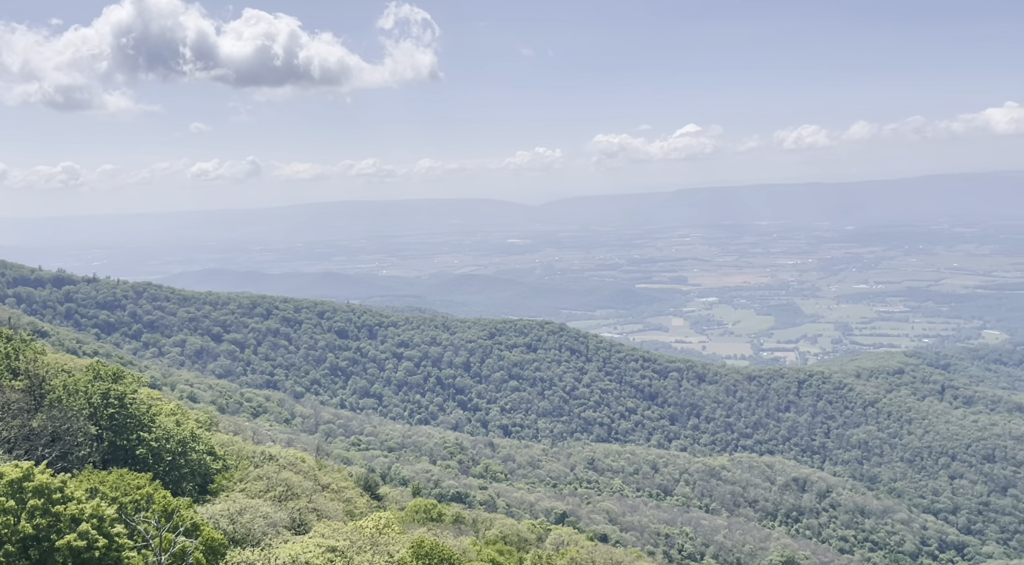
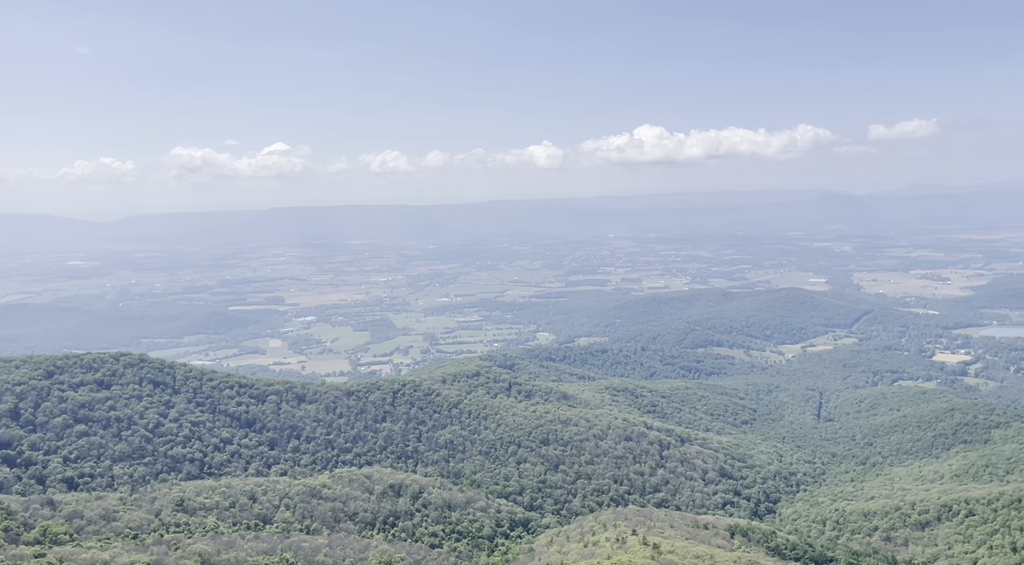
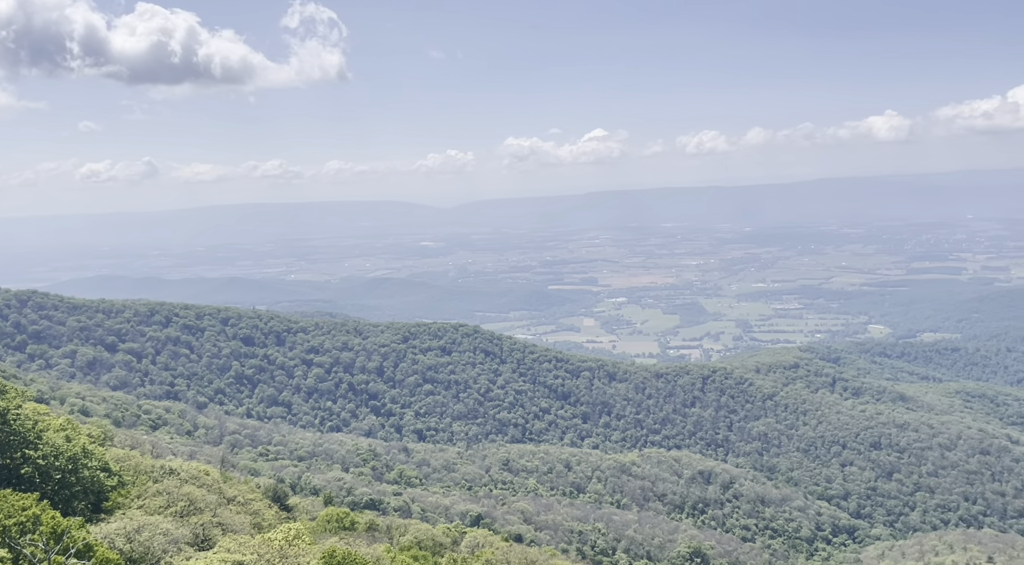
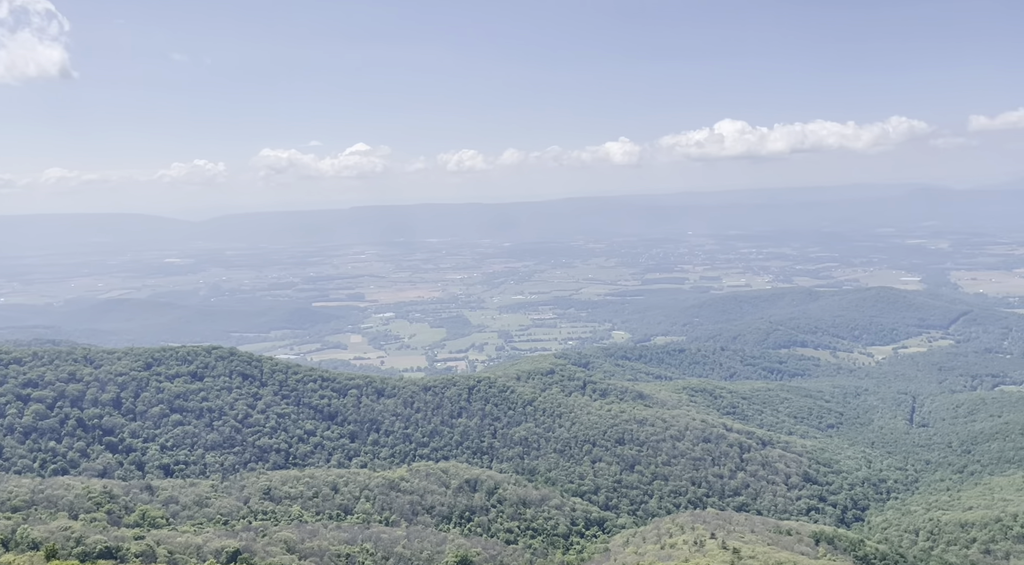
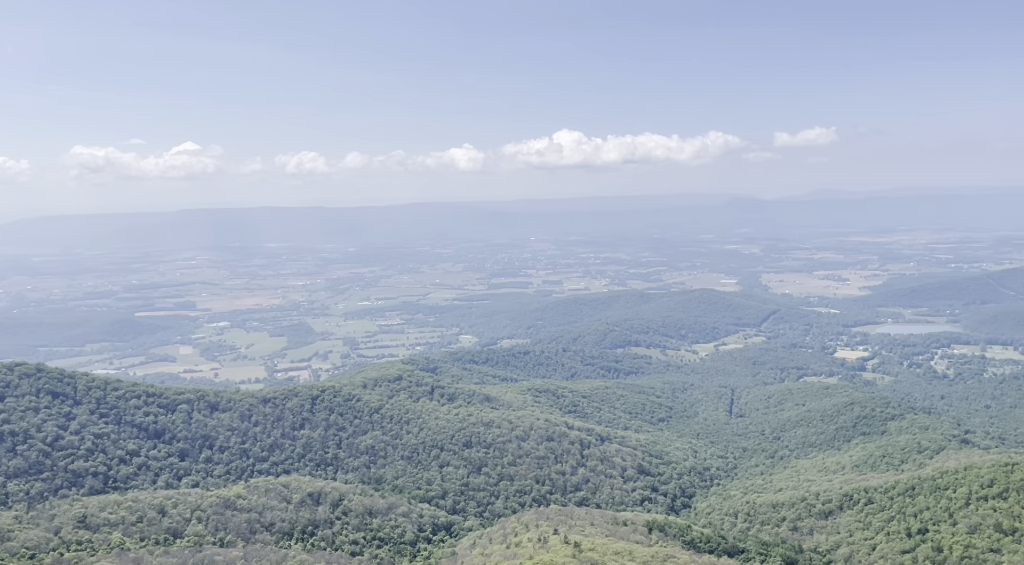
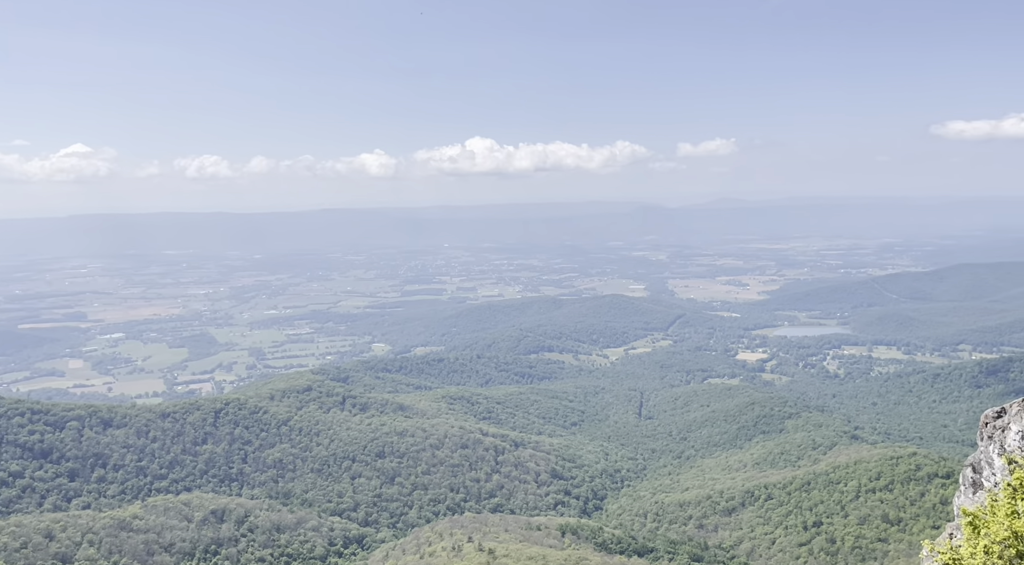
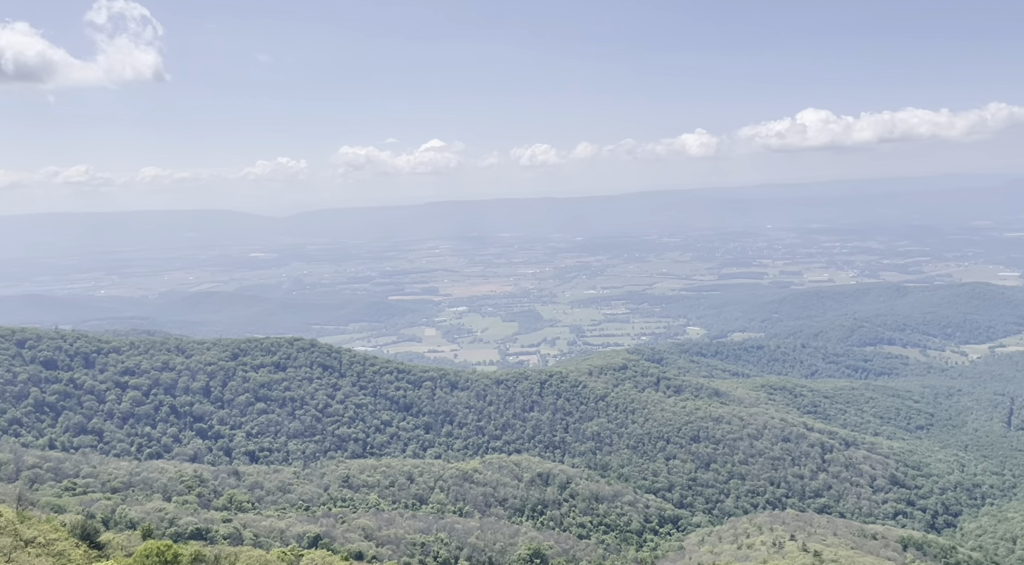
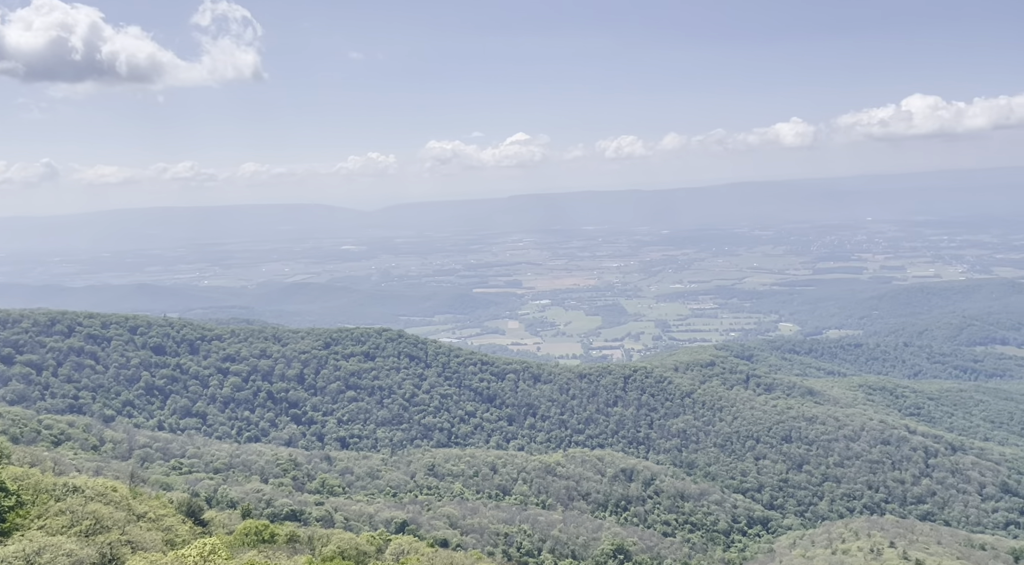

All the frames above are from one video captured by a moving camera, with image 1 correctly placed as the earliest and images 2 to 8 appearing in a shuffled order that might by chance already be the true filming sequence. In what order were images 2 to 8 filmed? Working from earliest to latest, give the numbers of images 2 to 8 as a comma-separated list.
3, 8, 7, 4, 2, 5, 6
